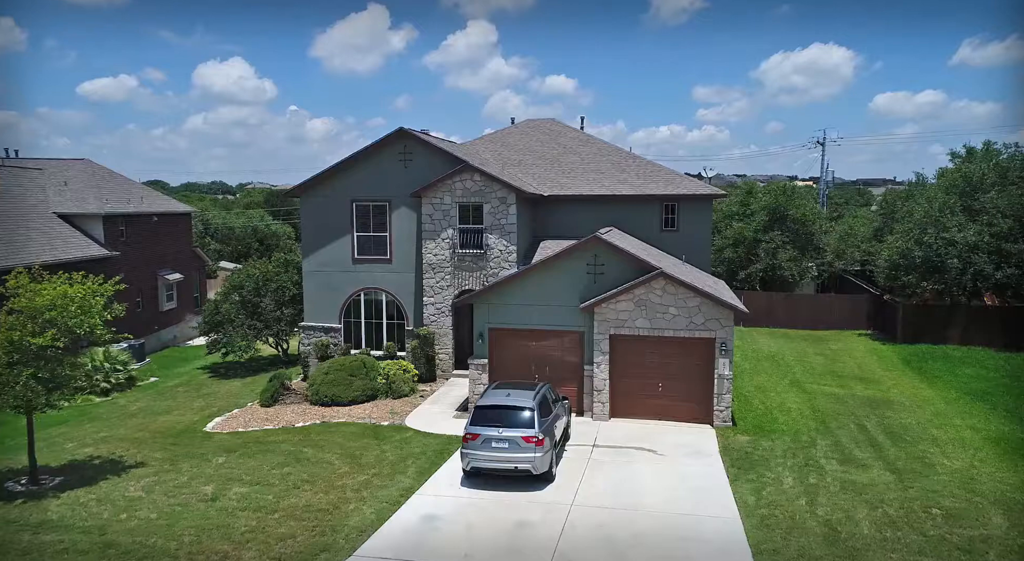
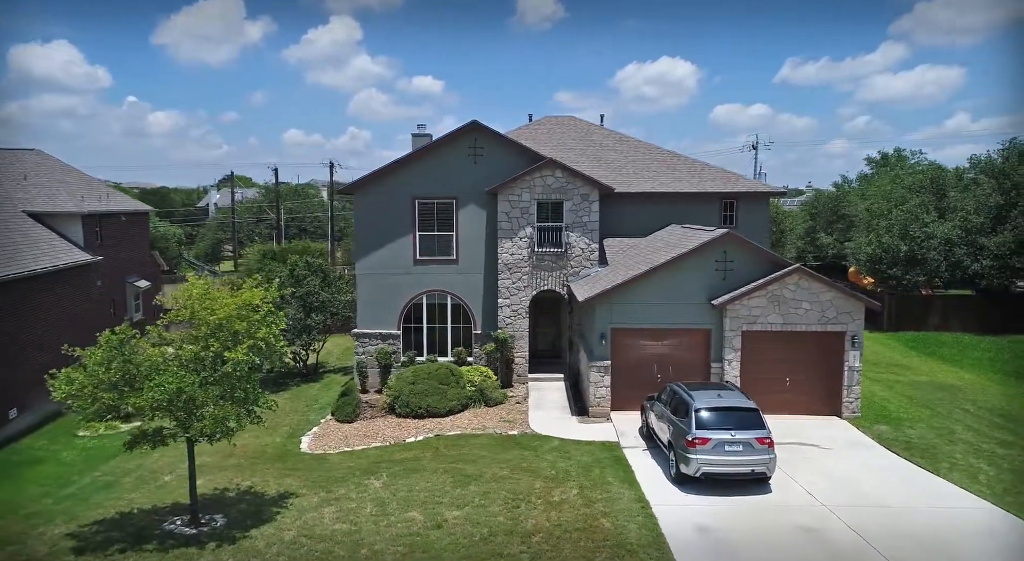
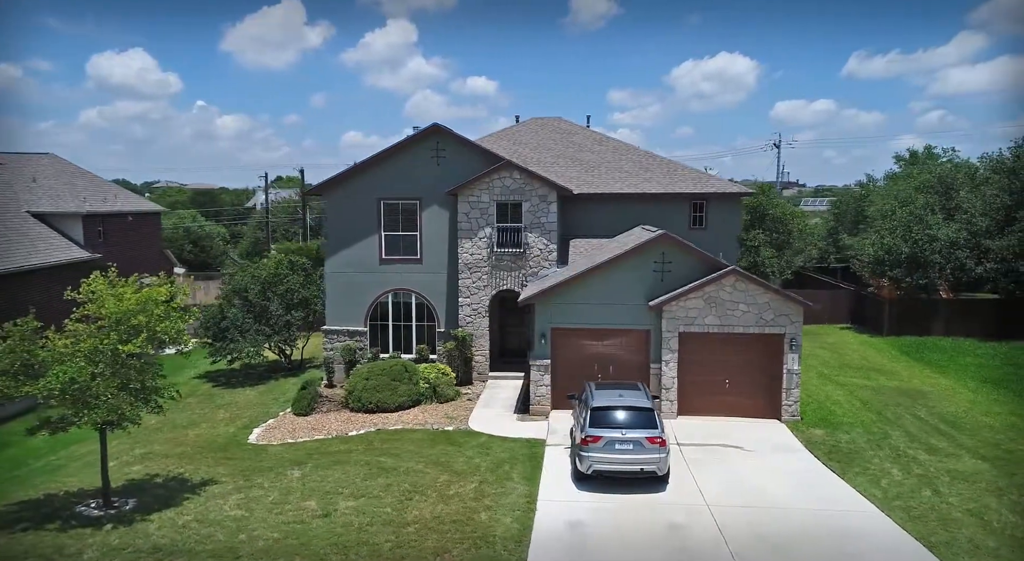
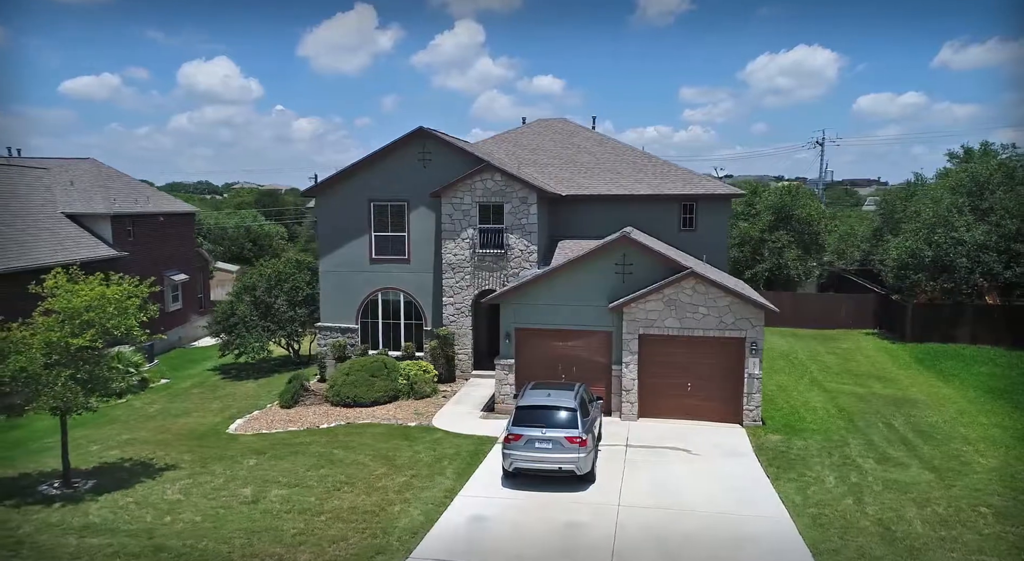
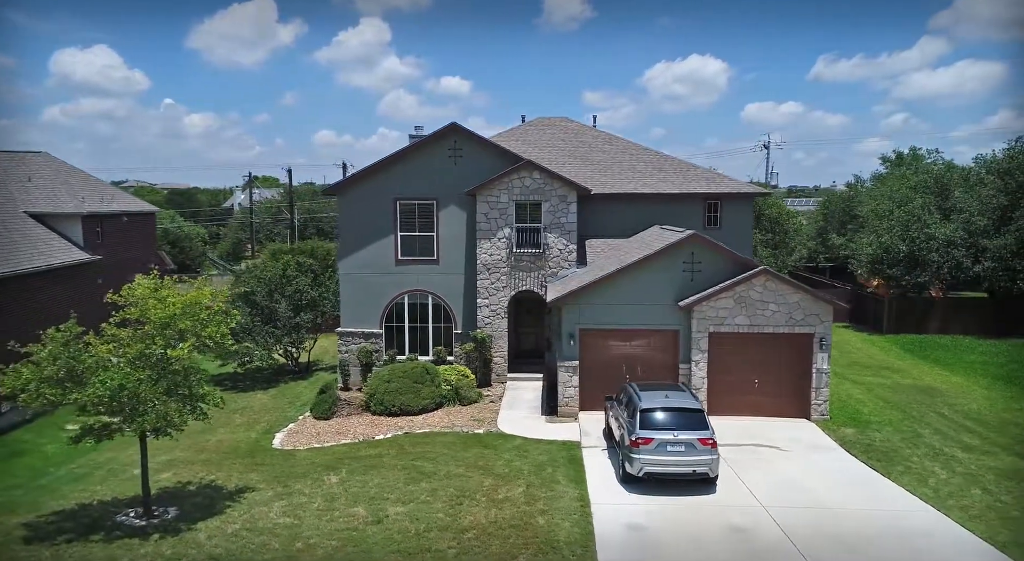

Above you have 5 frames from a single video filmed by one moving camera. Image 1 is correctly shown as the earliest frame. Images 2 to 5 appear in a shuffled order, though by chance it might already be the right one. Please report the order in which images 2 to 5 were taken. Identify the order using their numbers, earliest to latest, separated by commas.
4, 3, 5, 2
